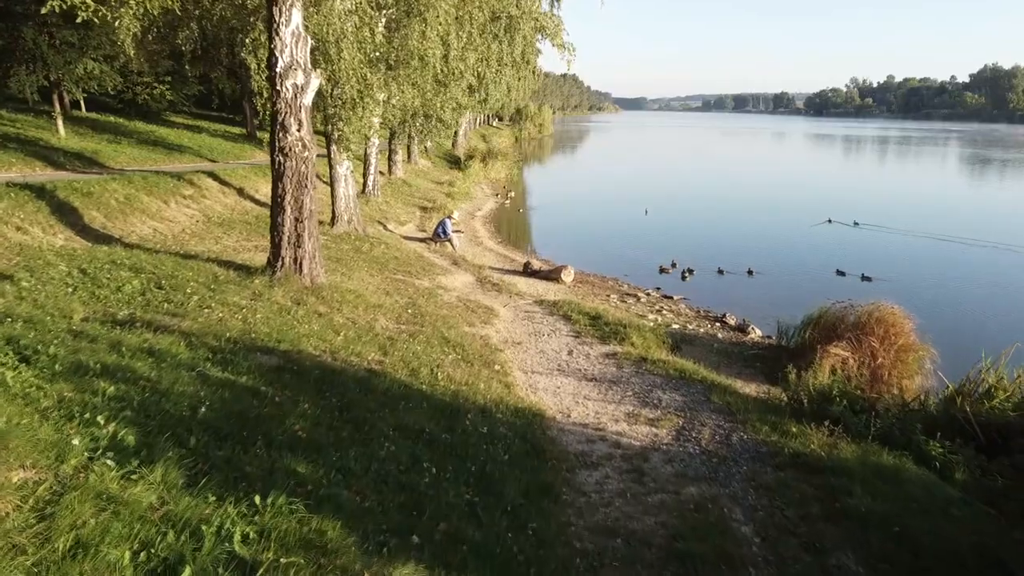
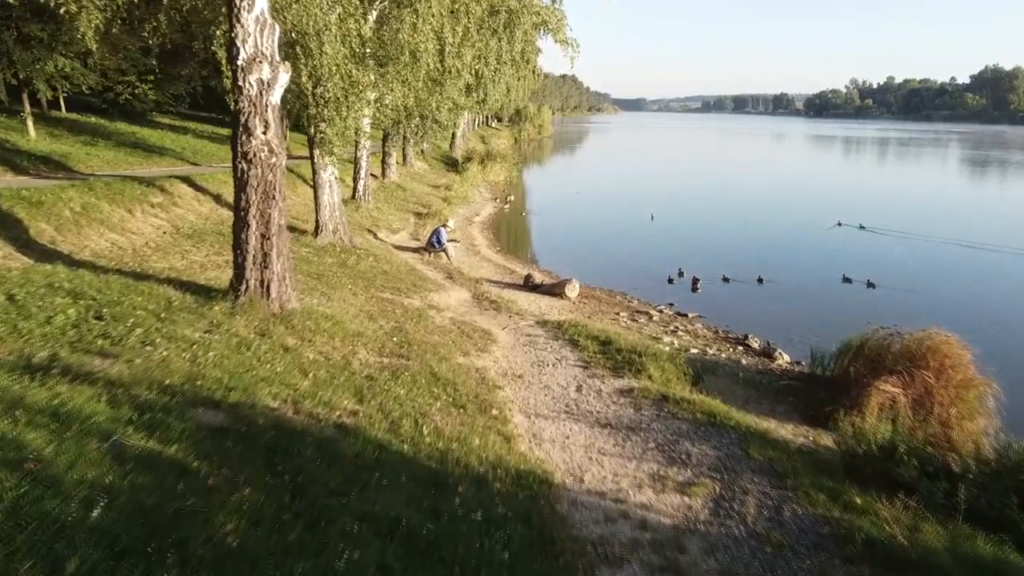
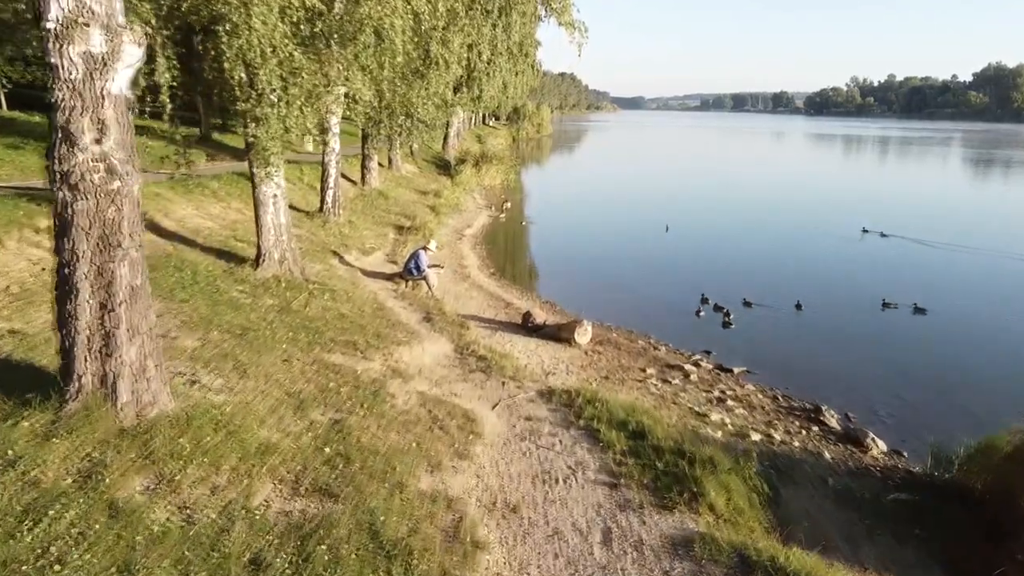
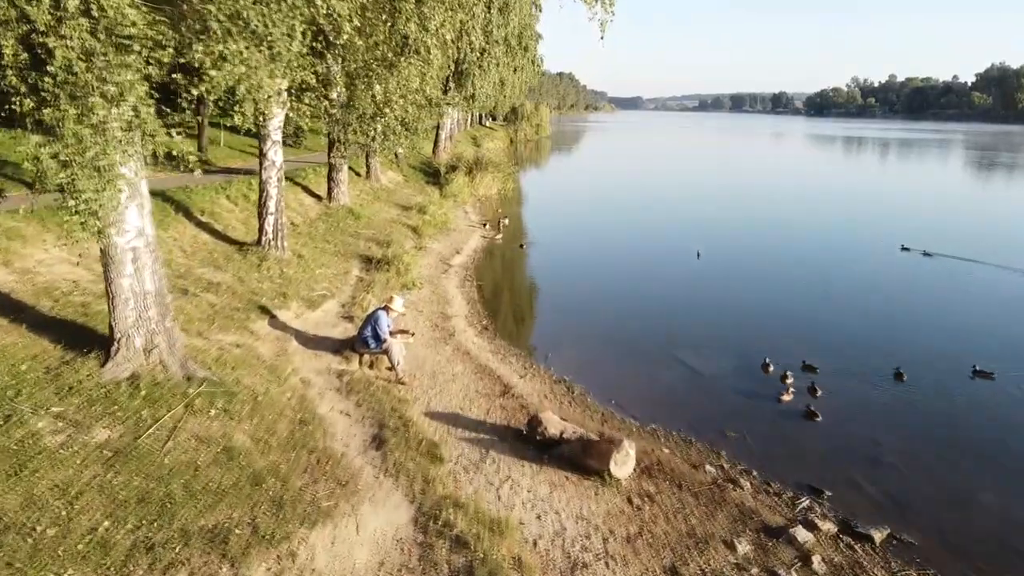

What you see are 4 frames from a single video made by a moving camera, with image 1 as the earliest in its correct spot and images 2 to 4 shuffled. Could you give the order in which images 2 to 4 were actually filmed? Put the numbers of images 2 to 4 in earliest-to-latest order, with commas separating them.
2, 3, 4
